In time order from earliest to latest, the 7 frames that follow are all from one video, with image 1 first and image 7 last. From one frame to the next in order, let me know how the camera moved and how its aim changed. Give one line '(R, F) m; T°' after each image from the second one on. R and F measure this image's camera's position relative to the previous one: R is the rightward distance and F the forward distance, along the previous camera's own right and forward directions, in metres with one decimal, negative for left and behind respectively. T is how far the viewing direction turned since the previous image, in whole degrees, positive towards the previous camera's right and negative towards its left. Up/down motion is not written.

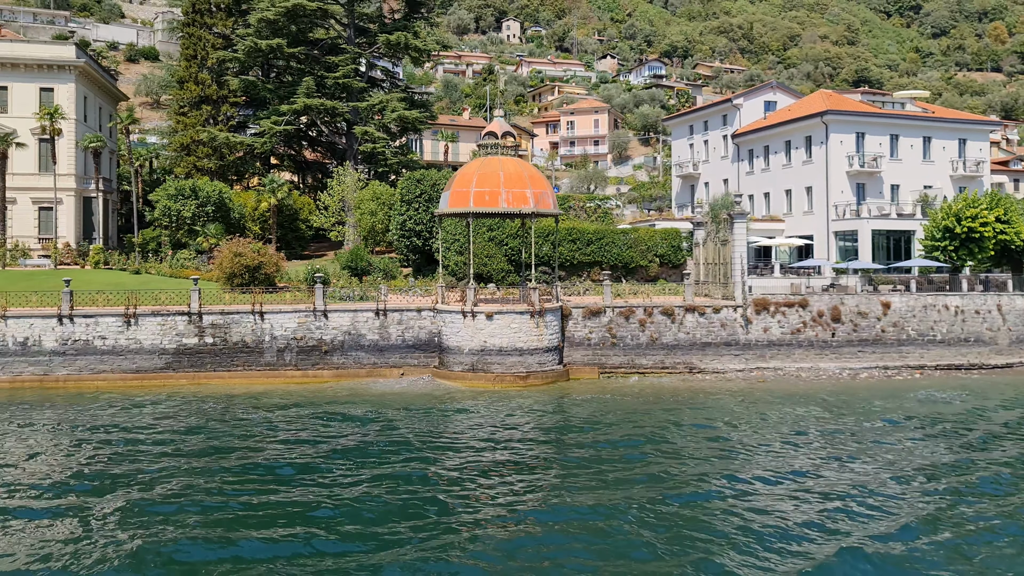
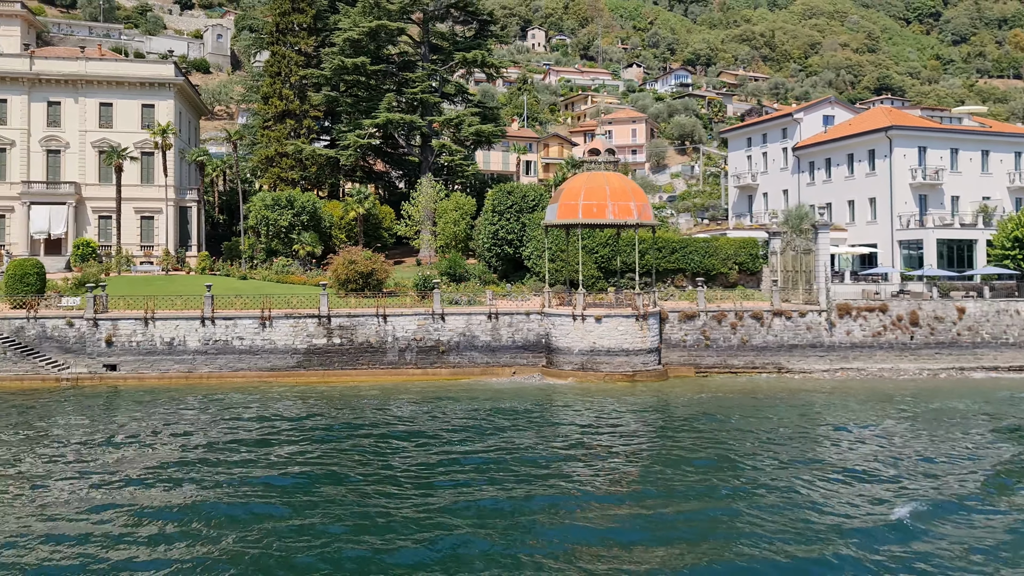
(-3.0, -2.2) m; -1°
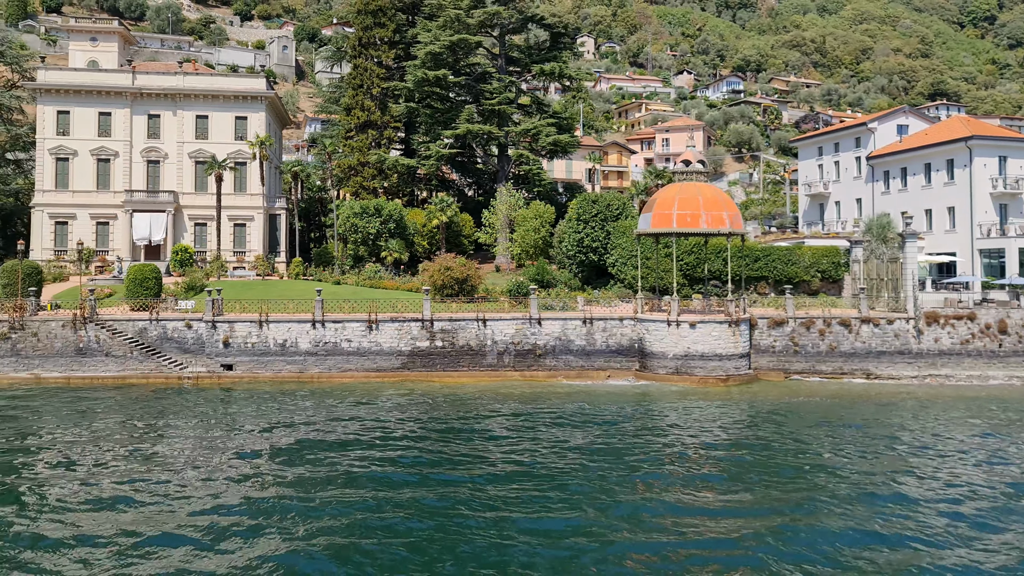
(-1.8, -1.2) m; -3°
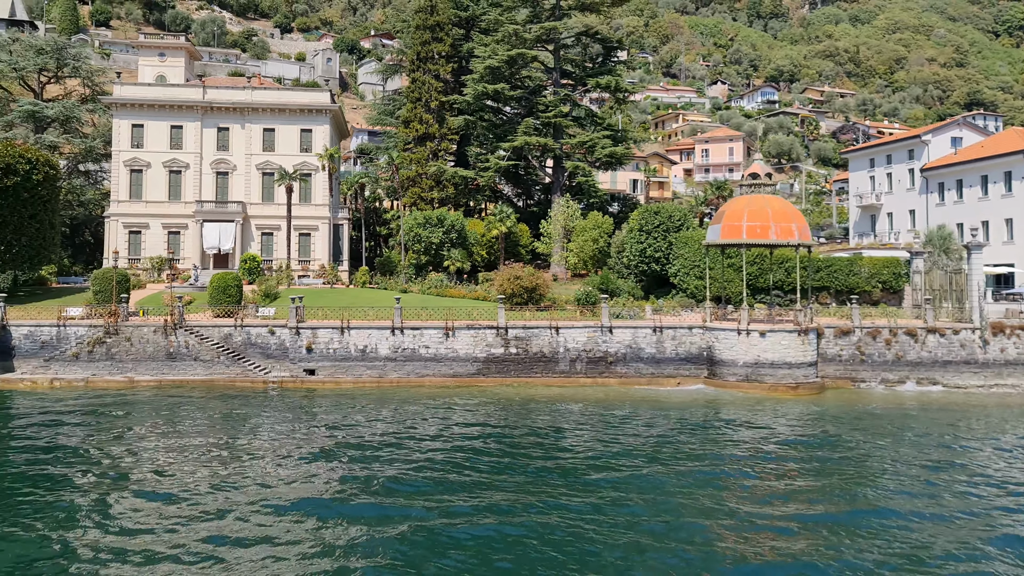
(-1.6, -0.9) m; -2°
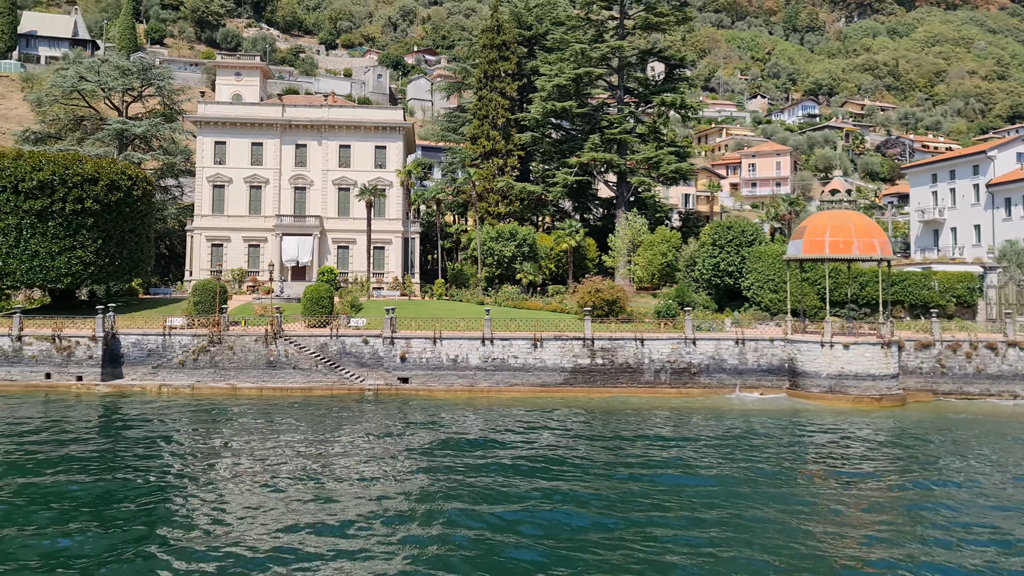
(-2.1, -1.1) m; -2°
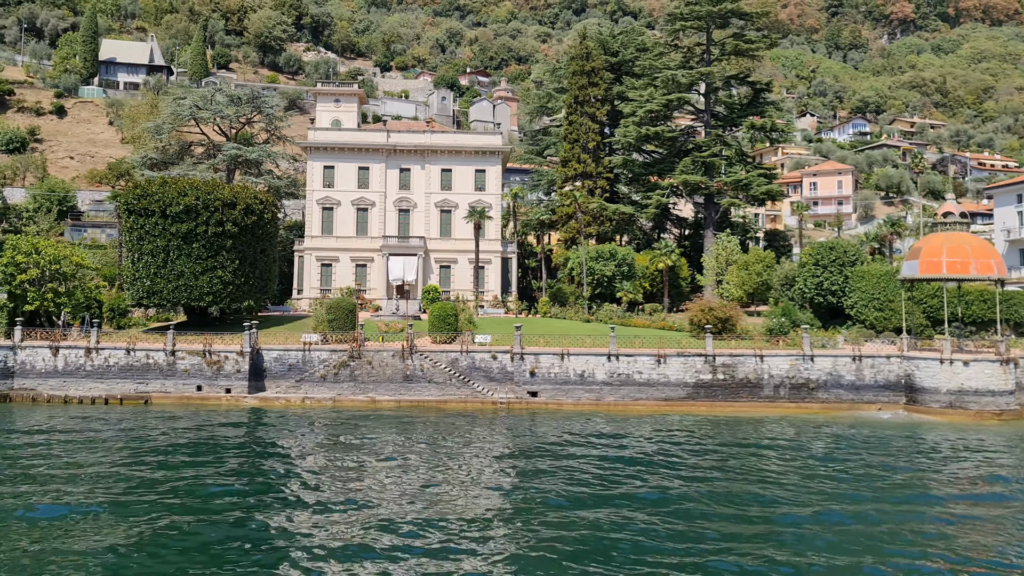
(-3.5, -1.7) m; -2°
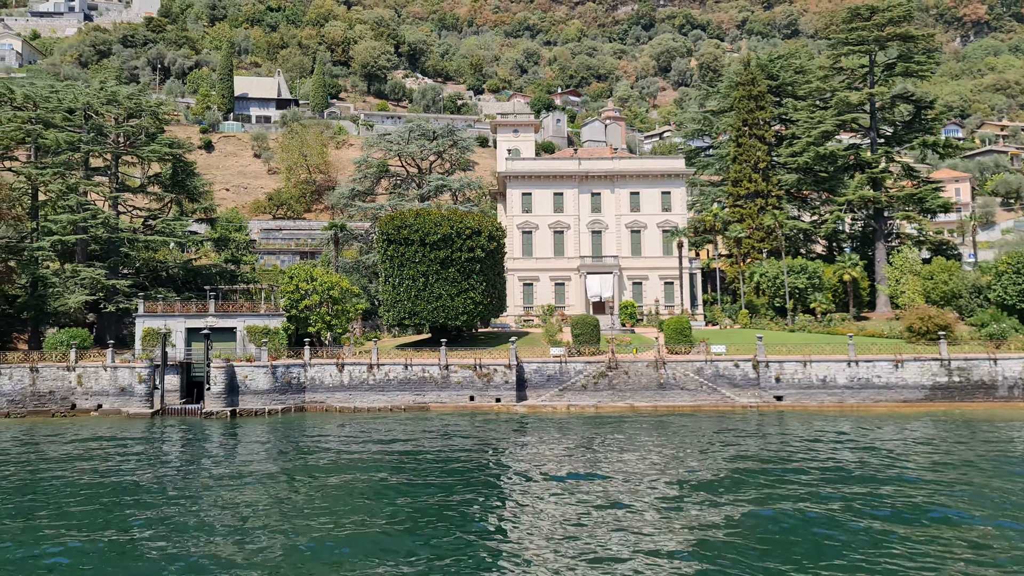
(-8.0, -3.7) m; -3°
